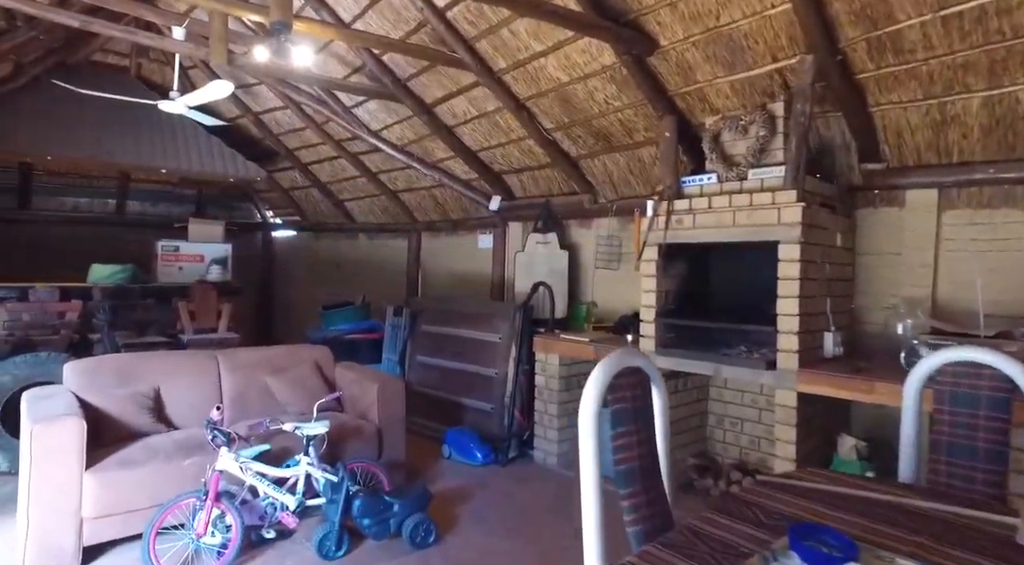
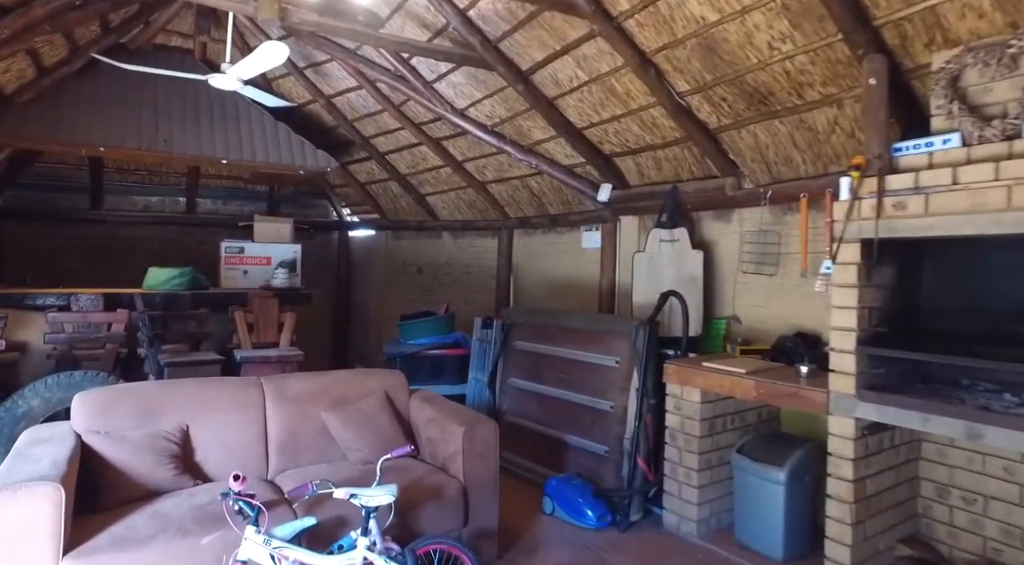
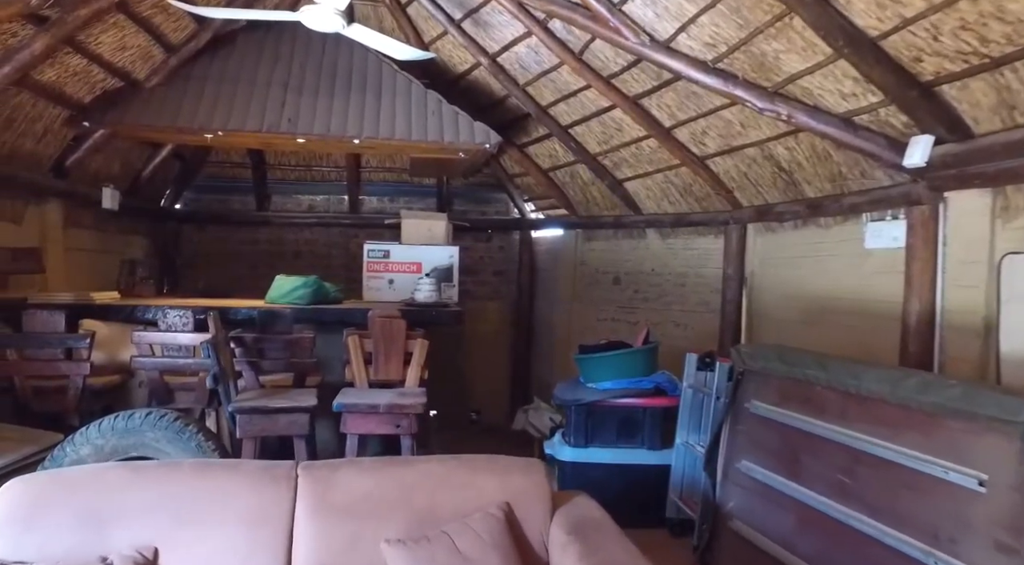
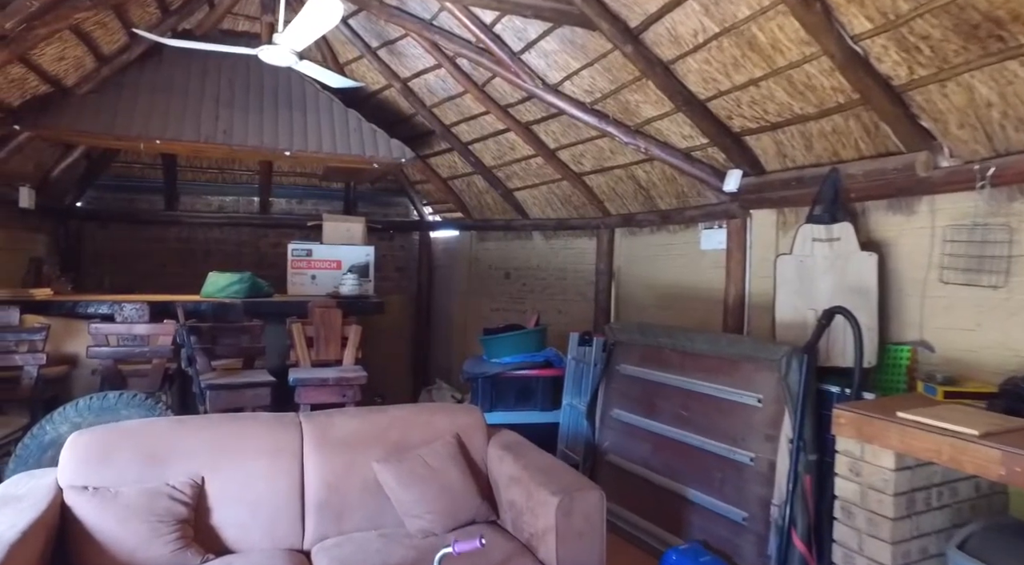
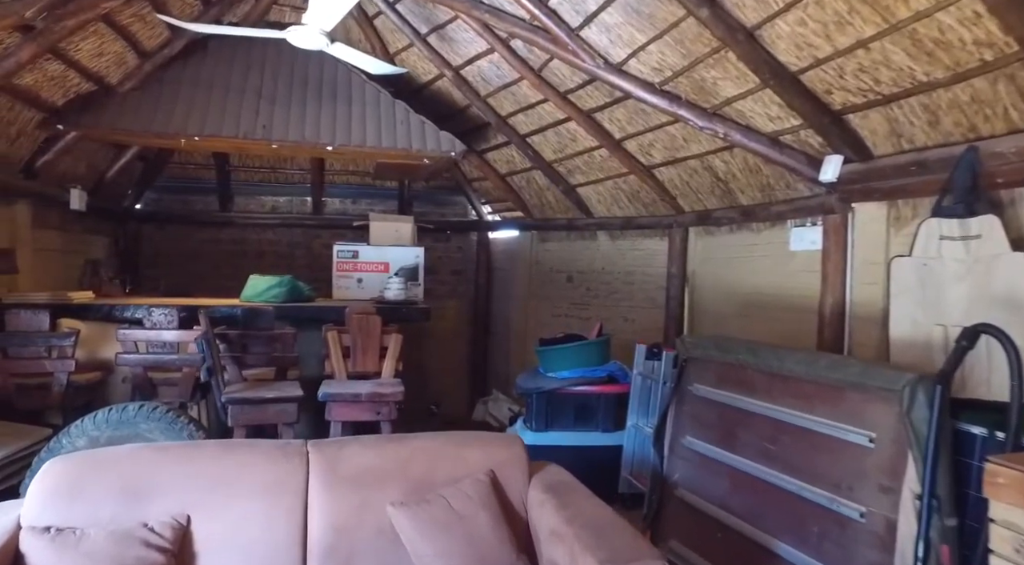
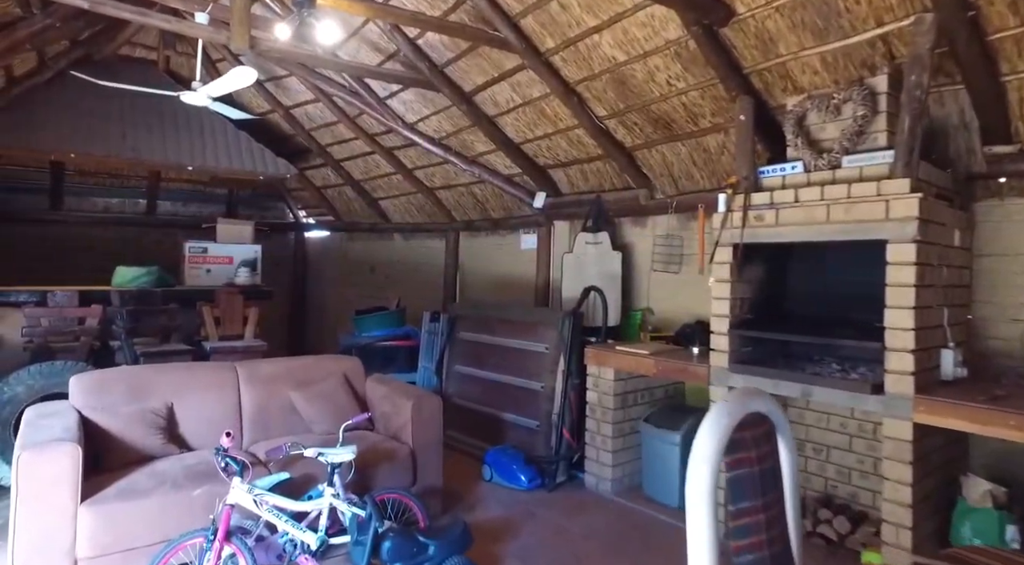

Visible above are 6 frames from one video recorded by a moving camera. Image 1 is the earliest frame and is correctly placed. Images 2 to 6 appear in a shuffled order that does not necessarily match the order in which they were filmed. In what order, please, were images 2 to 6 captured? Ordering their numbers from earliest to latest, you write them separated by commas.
6, 2, 4, 5, 3
